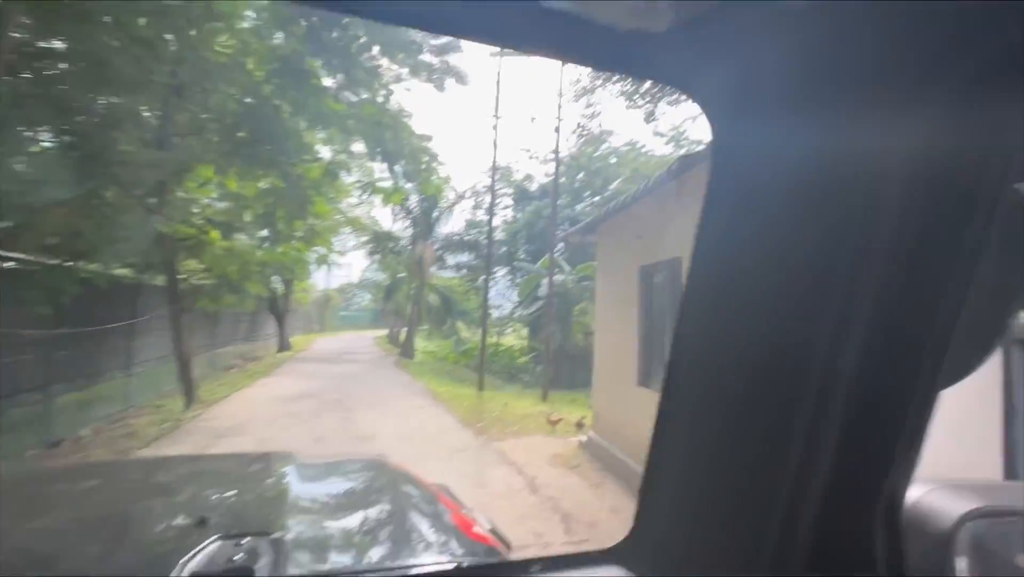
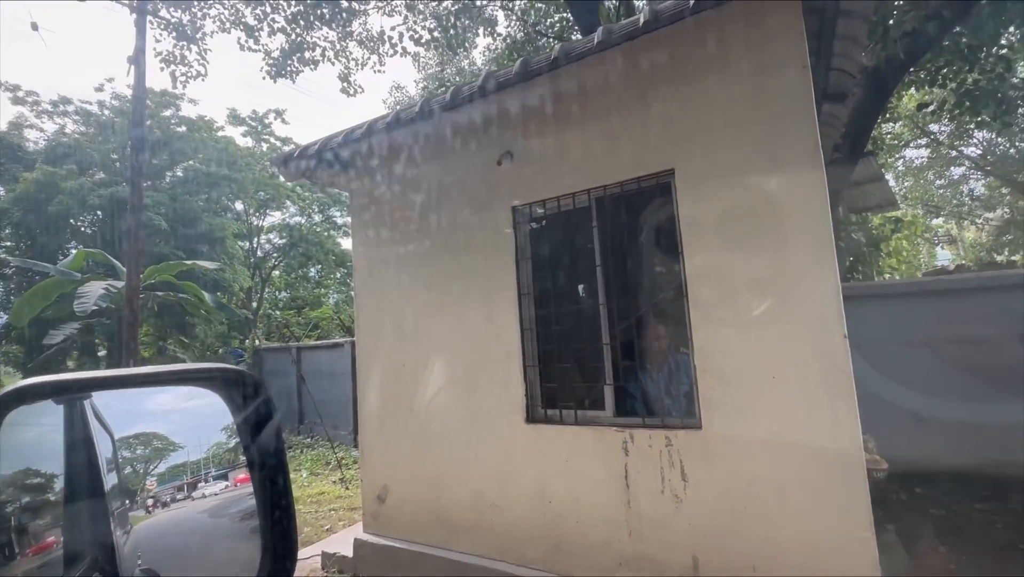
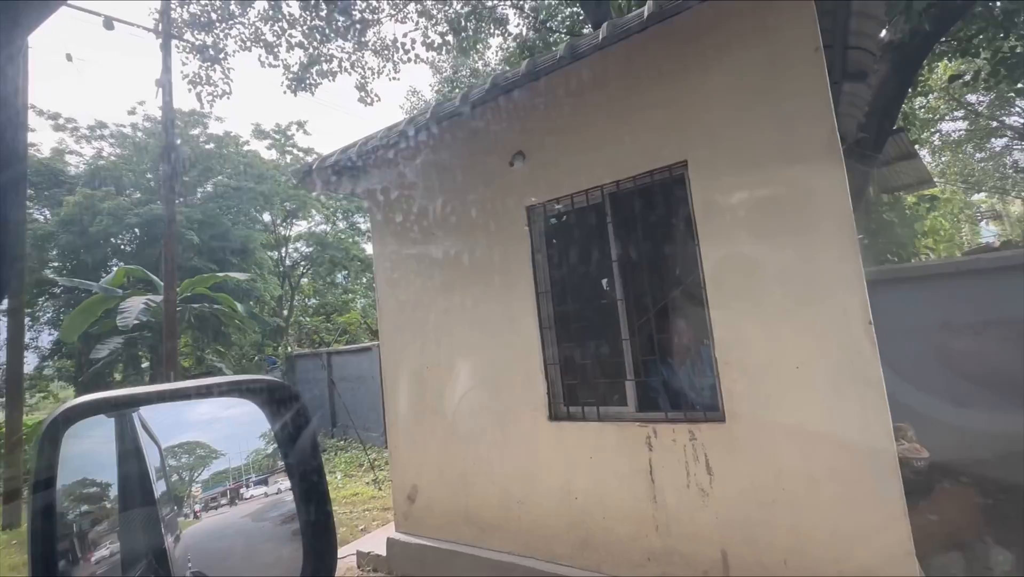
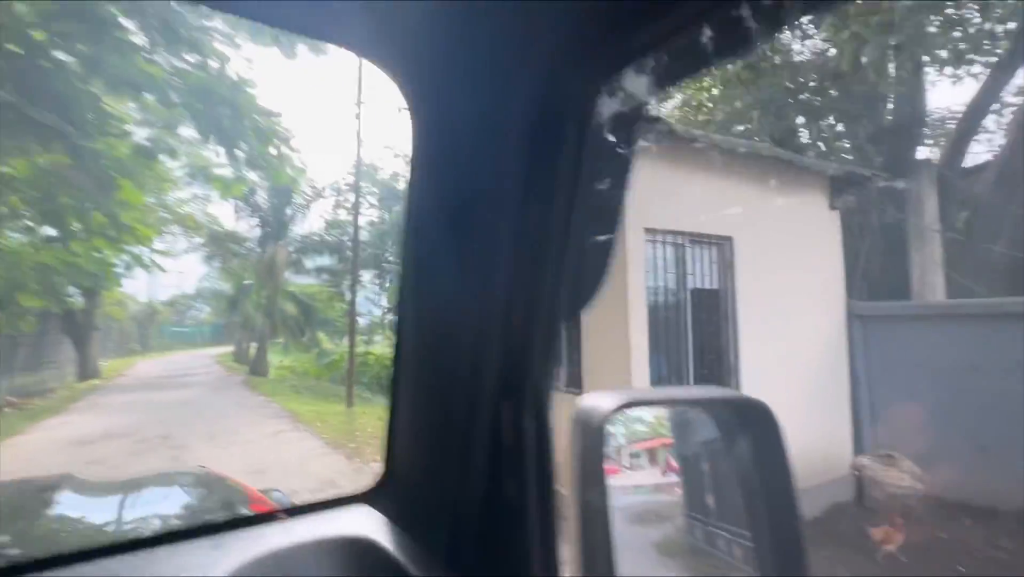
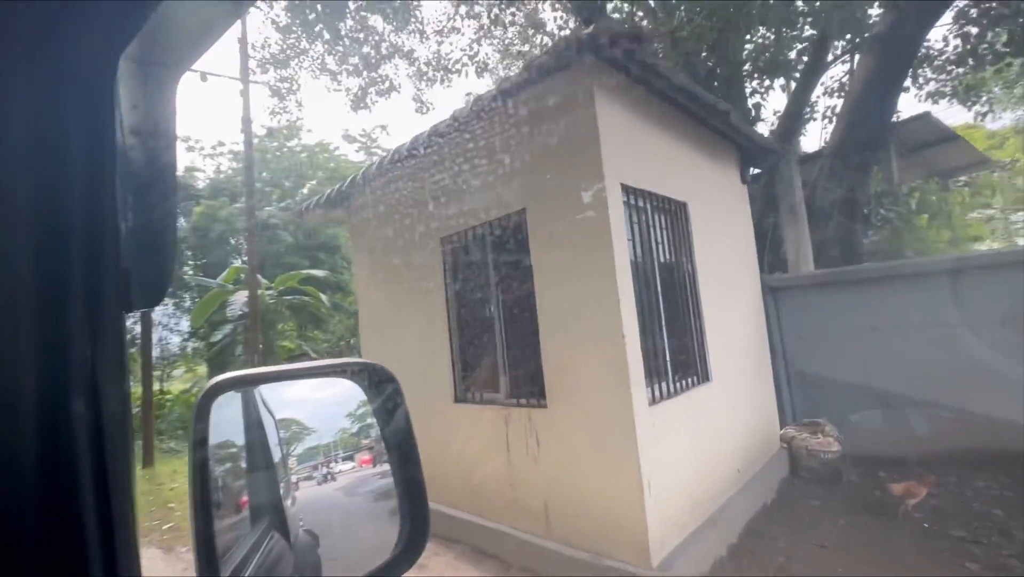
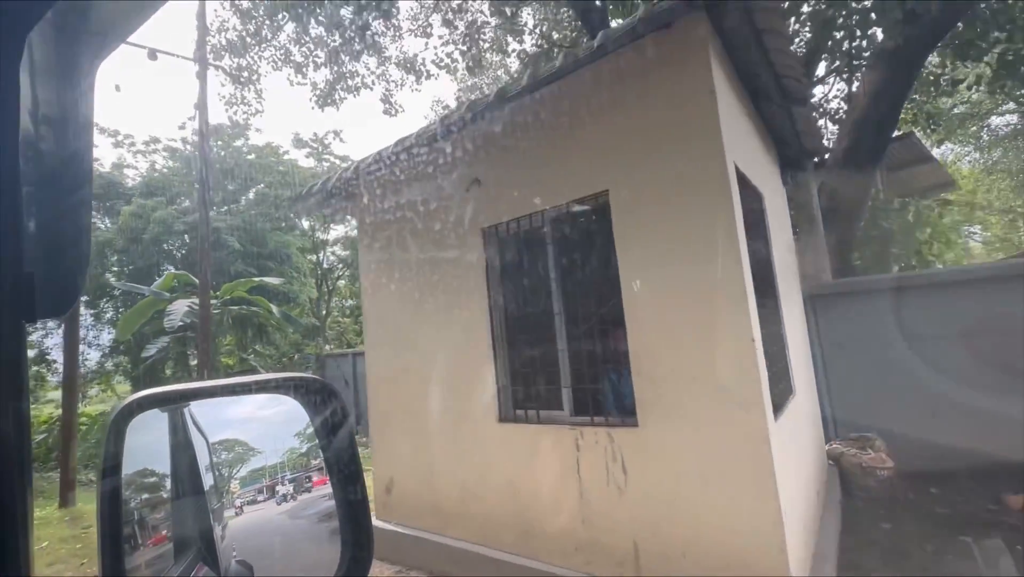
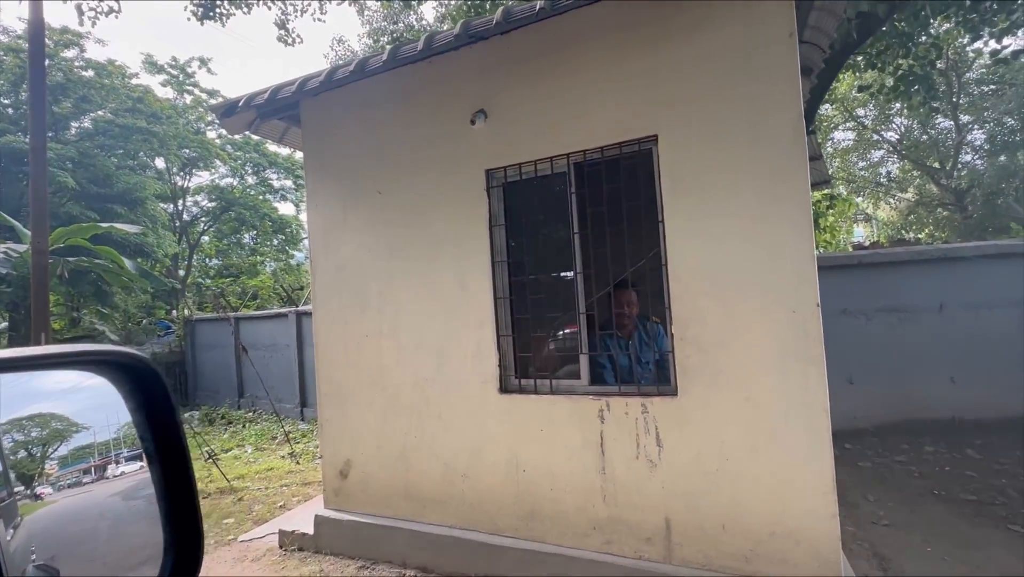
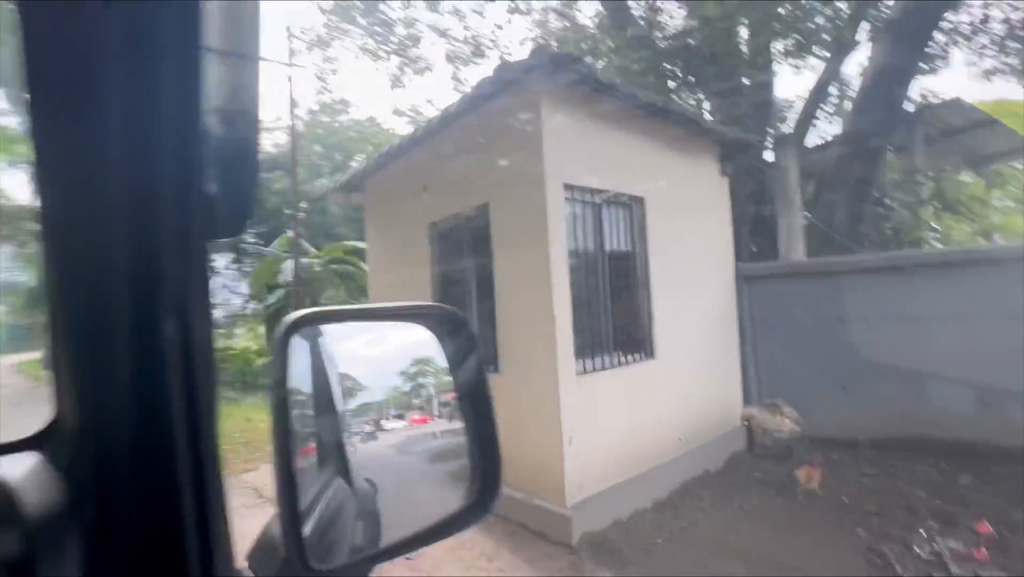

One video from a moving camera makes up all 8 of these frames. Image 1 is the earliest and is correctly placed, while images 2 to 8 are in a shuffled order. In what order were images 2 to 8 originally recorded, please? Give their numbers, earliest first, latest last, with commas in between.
4, 8, 5, 6, 3, 2, 7
